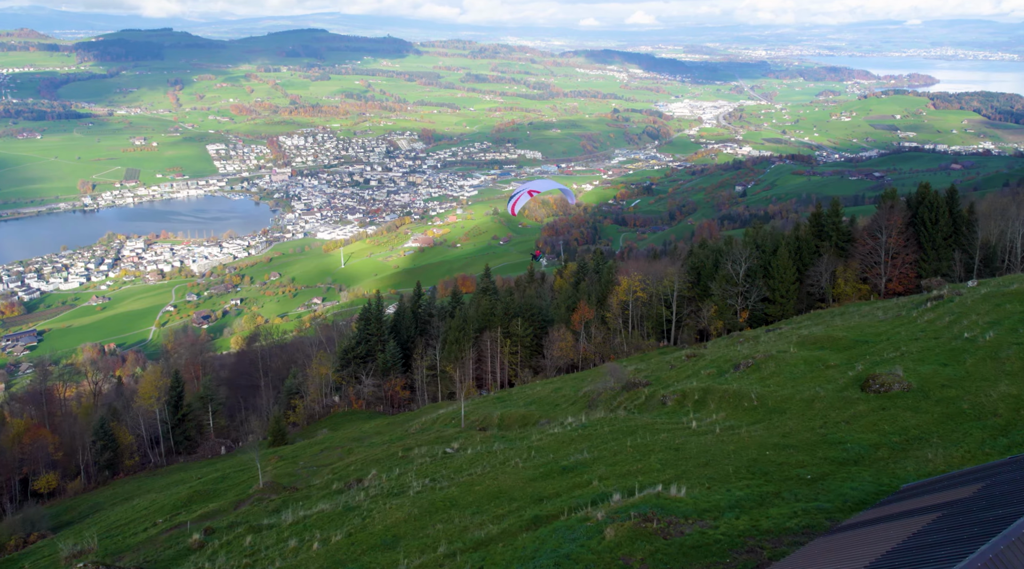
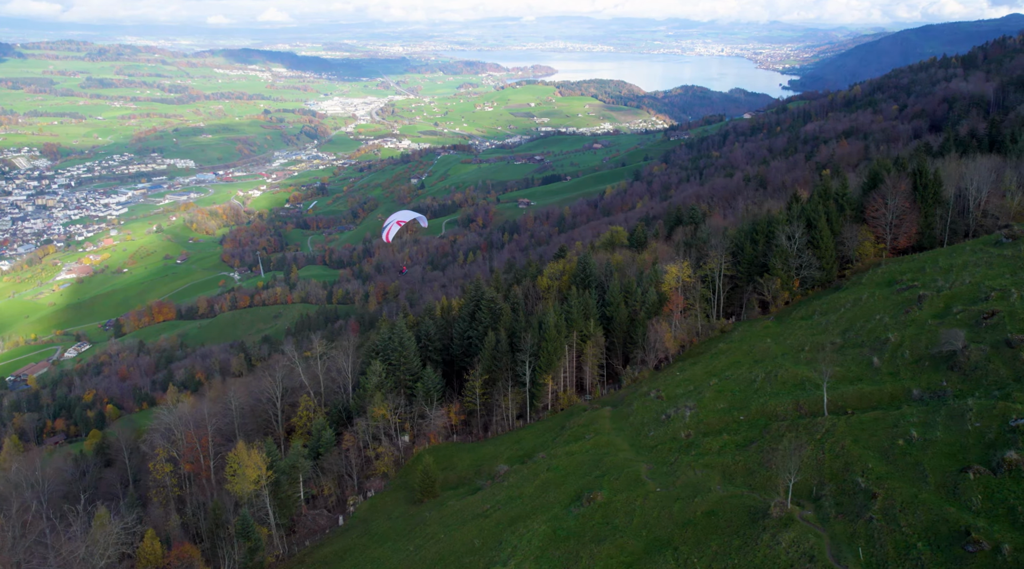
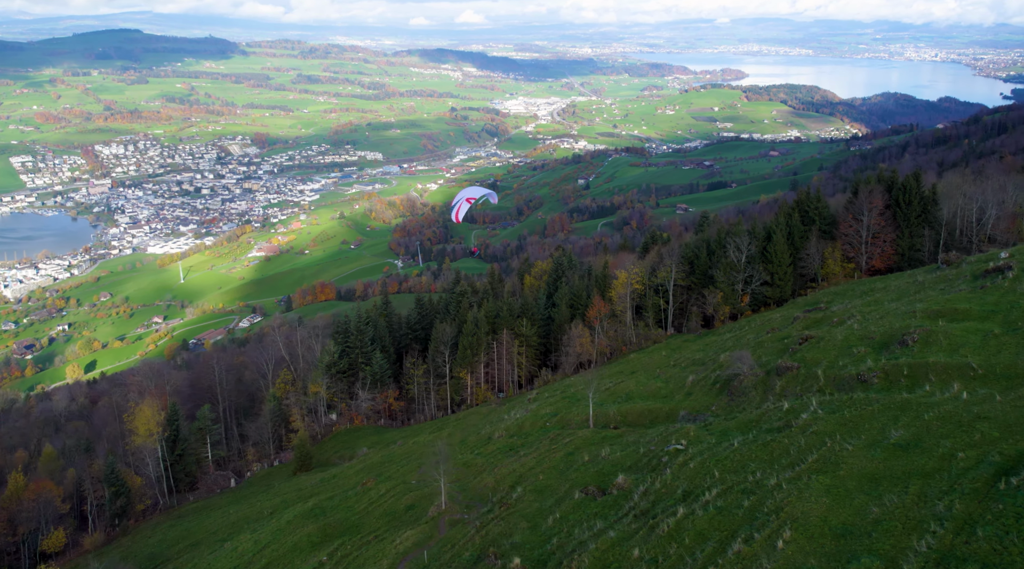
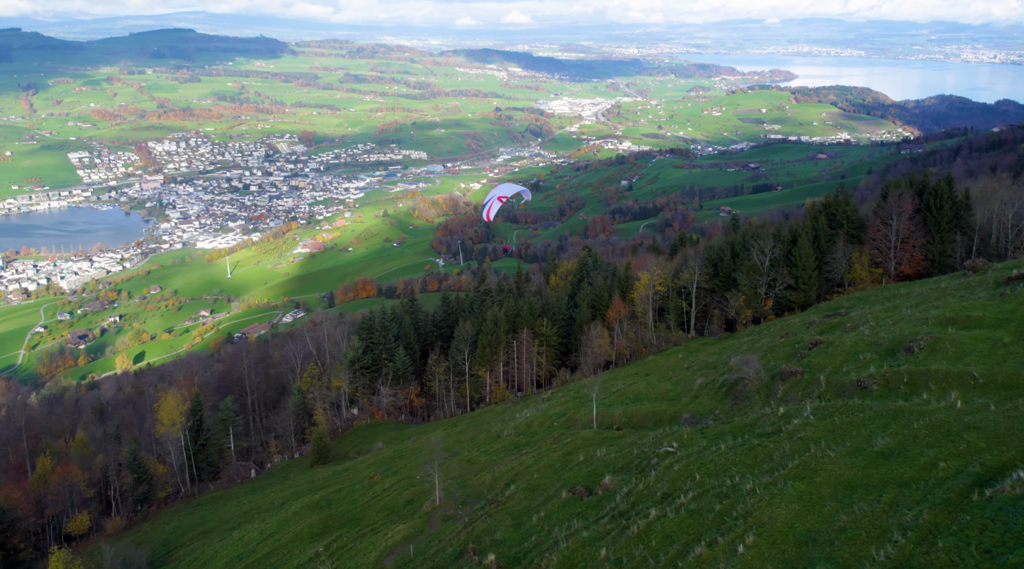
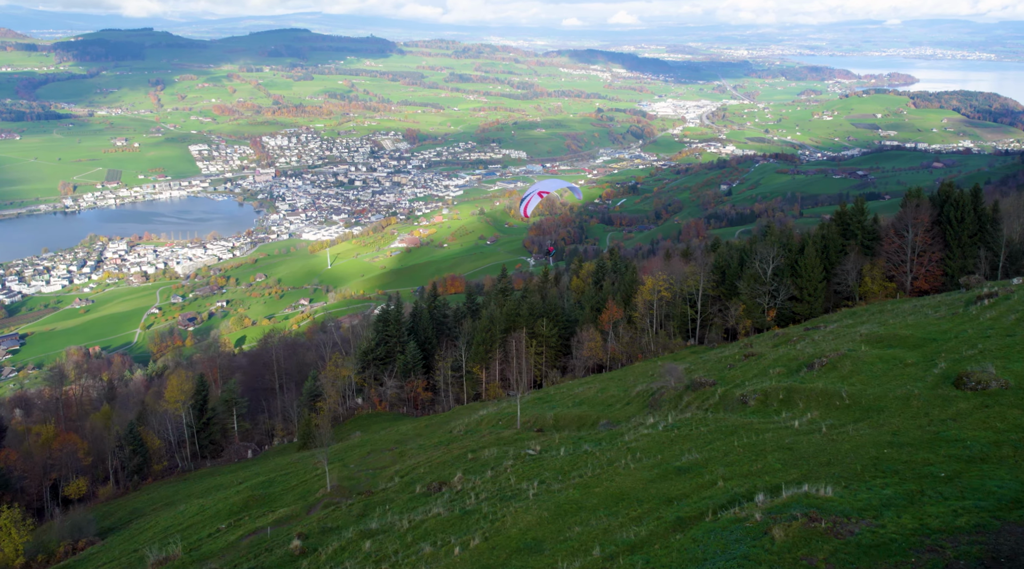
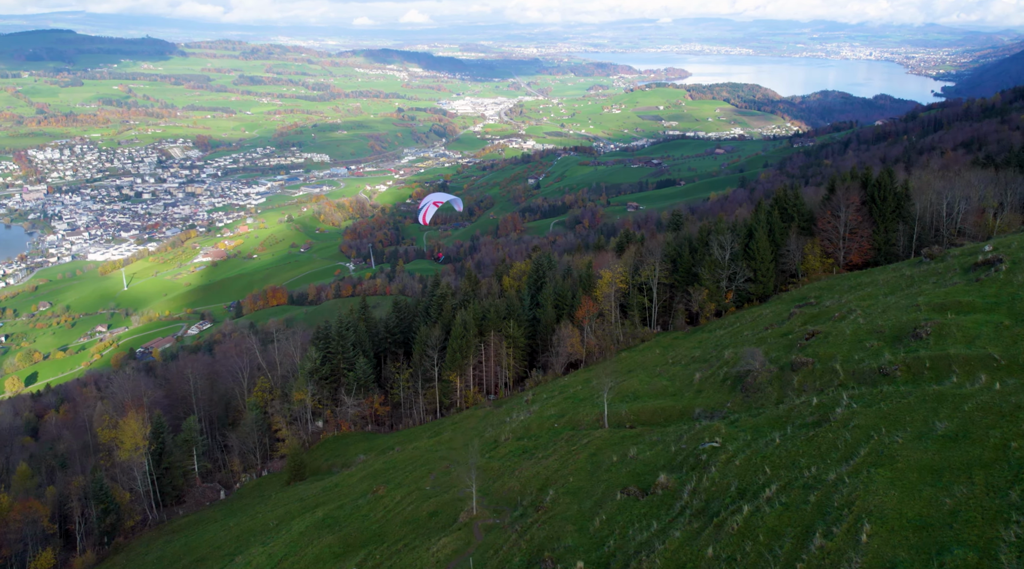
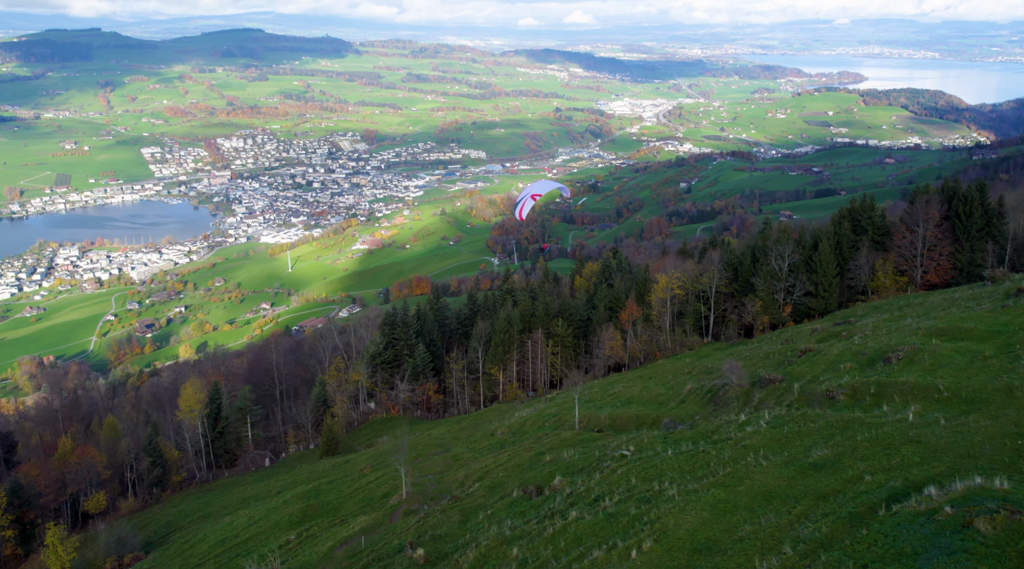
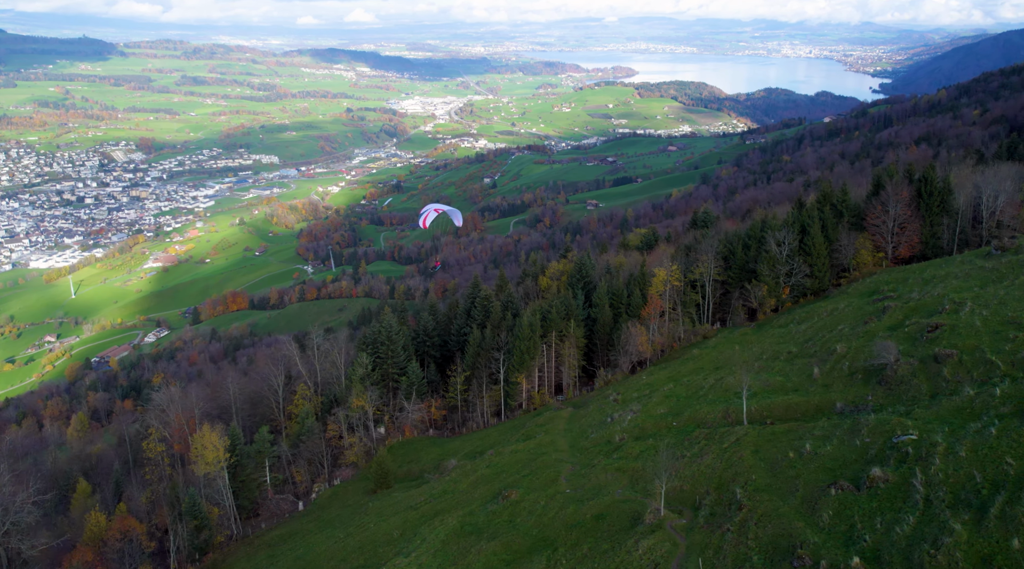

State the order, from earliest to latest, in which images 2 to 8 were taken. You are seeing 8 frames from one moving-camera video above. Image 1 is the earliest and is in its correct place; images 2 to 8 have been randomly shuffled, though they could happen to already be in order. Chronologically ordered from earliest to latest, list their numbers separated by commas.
5, 7, 4, 3, 6, 8, 2
